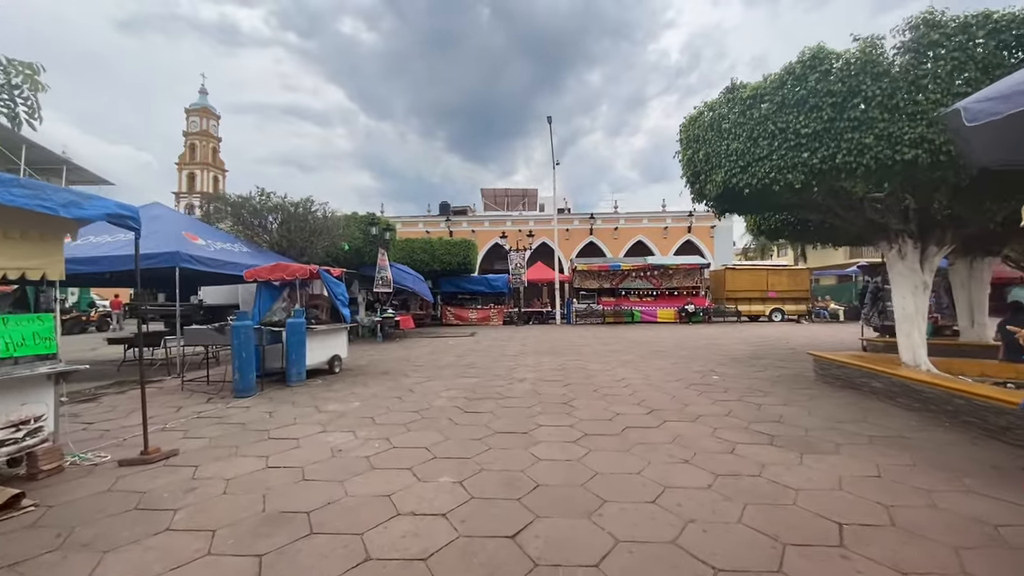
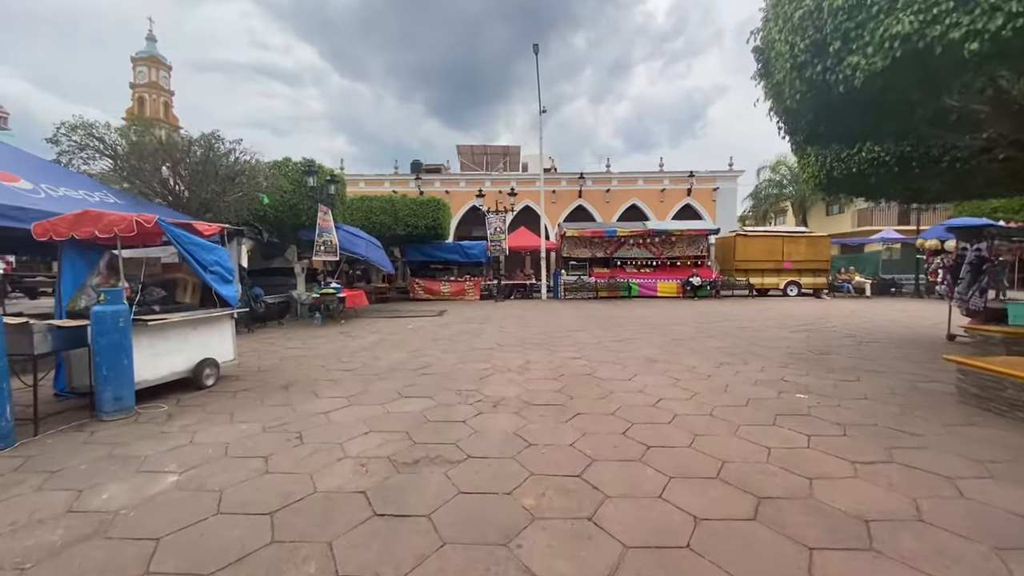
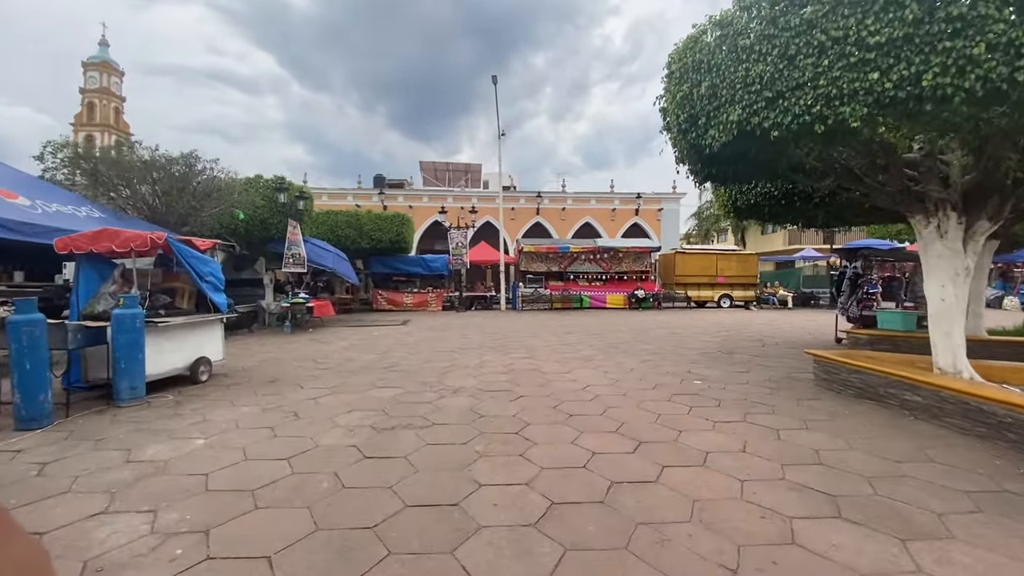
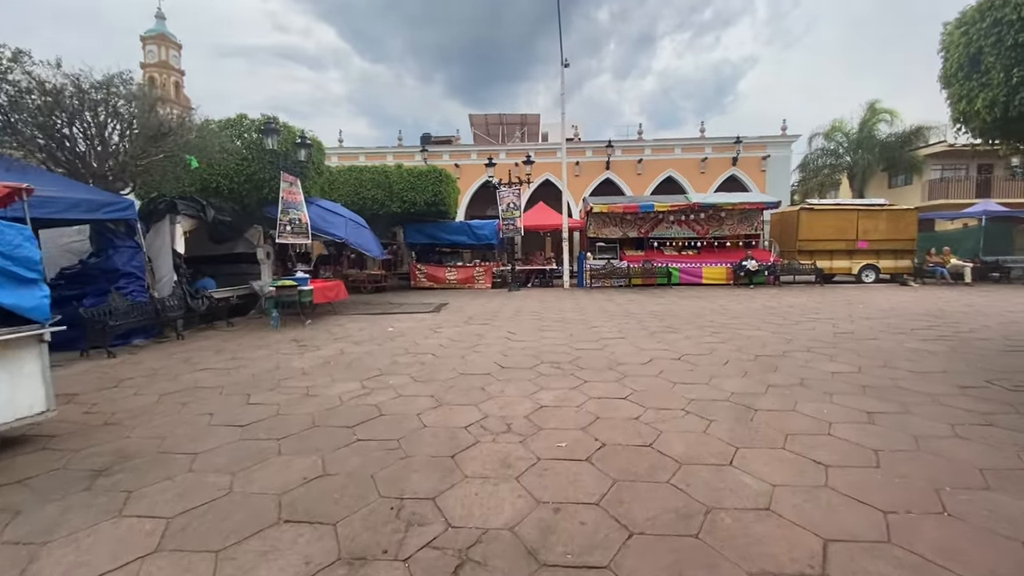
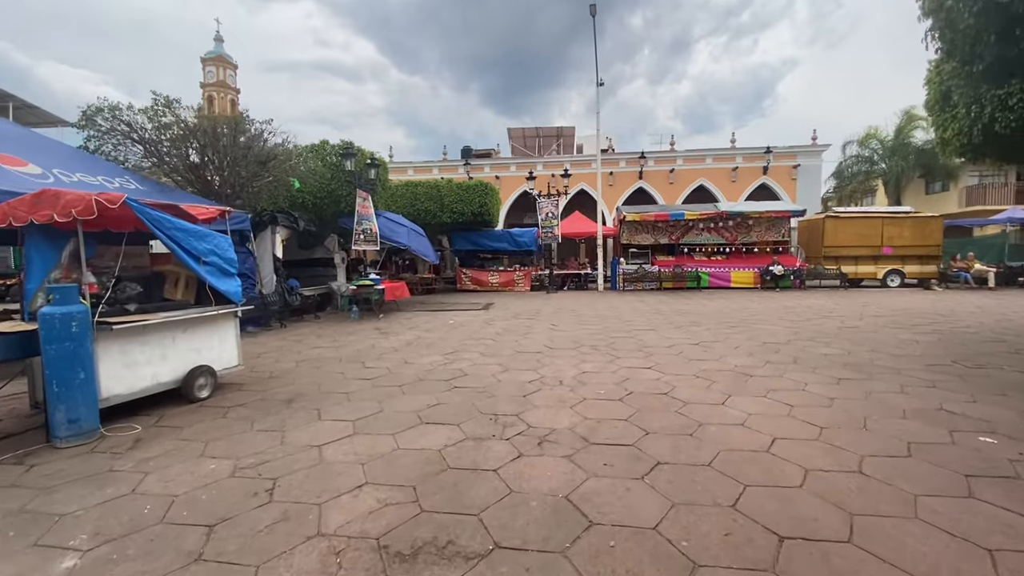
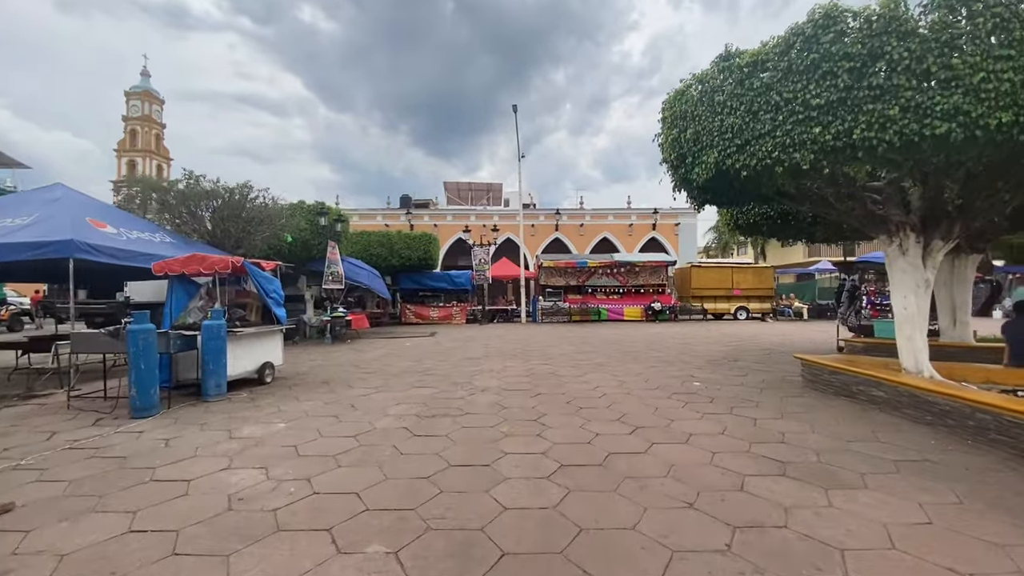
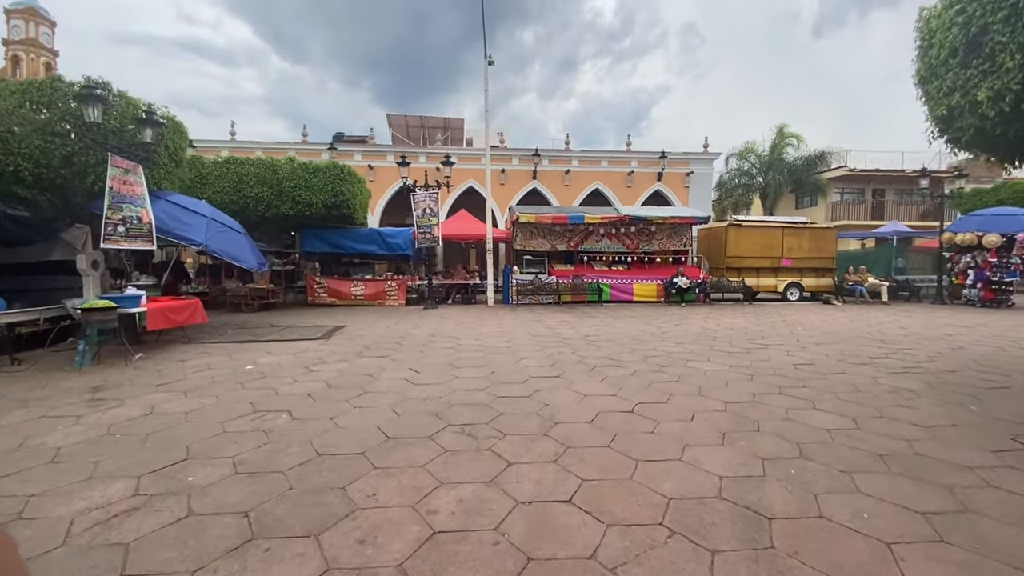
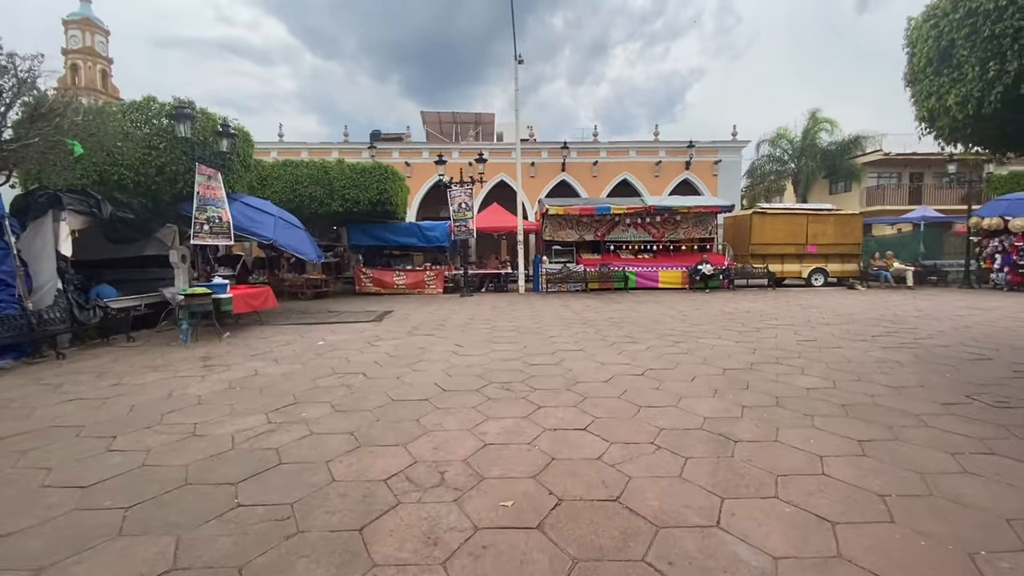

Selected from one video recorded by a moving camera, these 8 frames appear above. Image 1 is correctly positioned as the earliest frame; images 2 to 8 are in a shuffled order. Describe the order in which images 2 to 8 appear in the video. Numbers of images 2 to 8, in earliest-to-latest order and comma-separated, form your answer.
6, 3, 2, 5, 4, 8, 7
